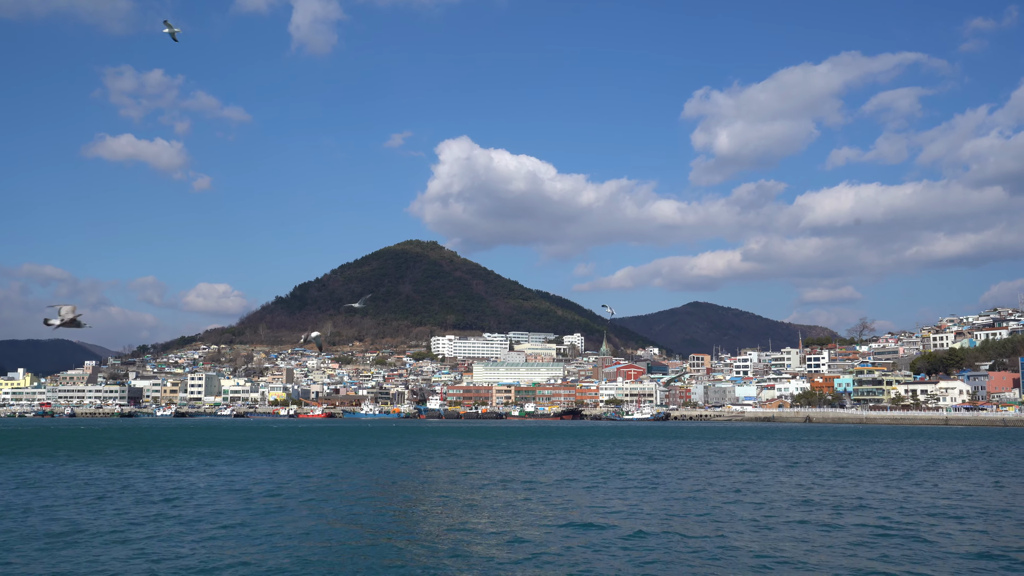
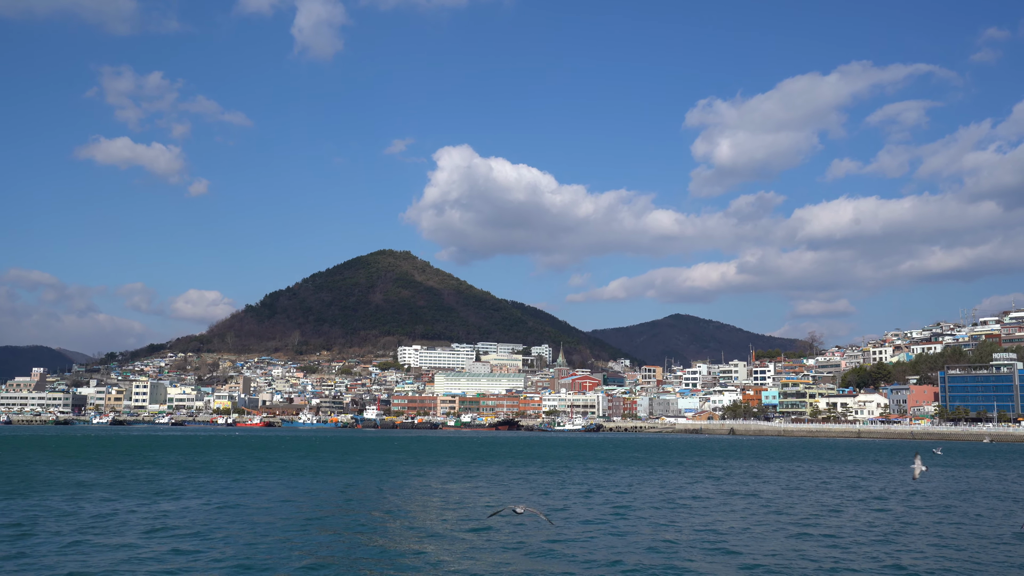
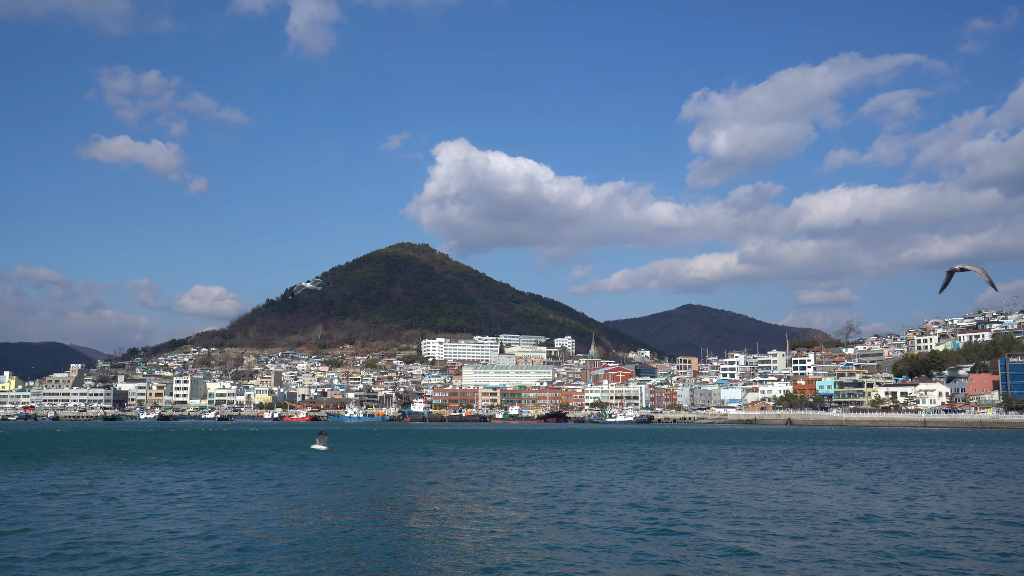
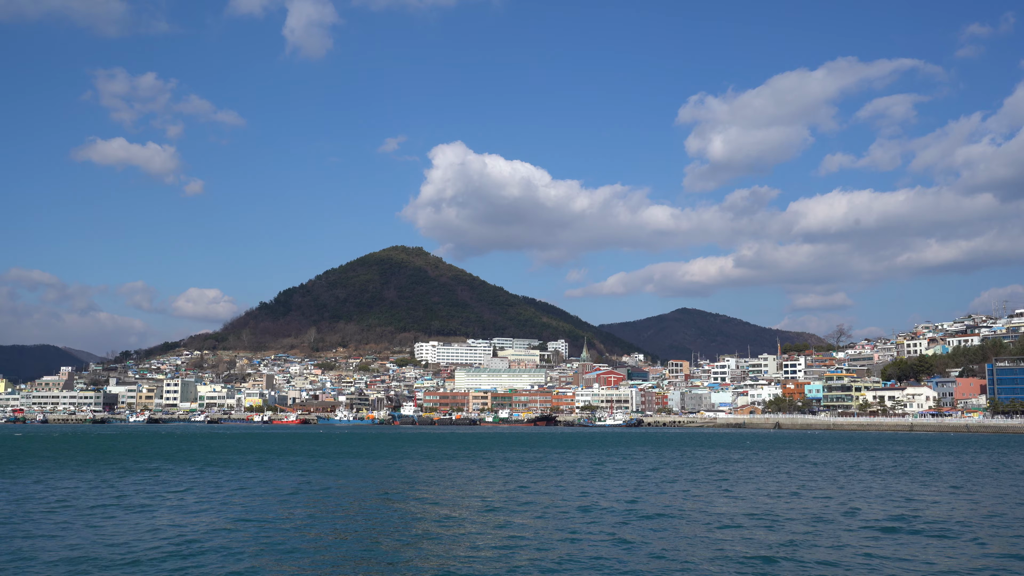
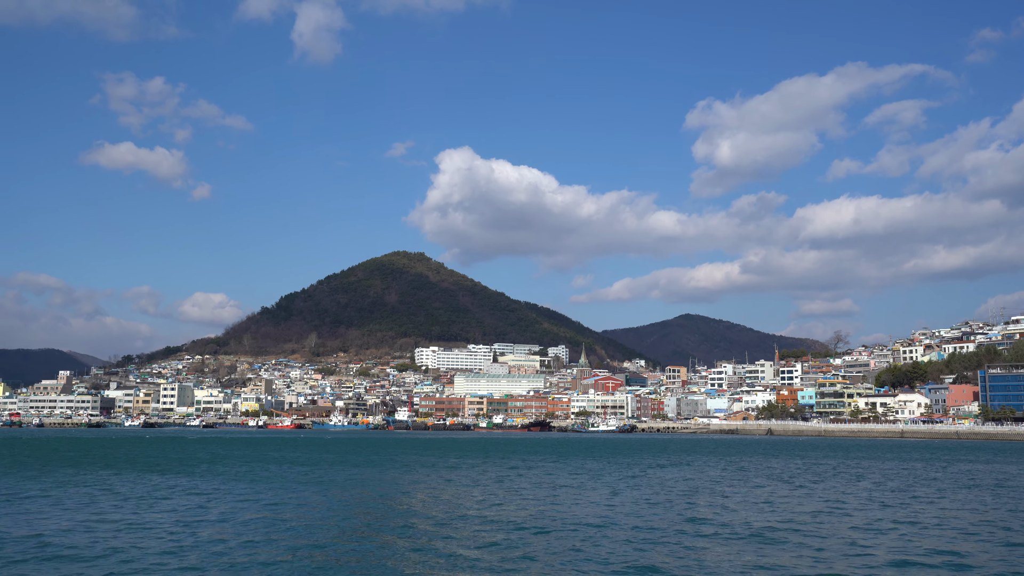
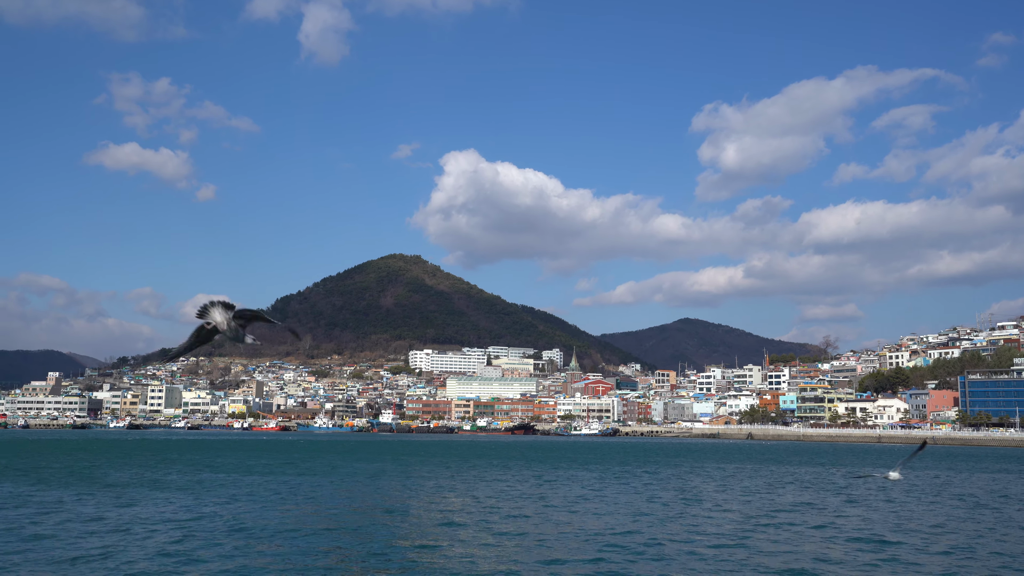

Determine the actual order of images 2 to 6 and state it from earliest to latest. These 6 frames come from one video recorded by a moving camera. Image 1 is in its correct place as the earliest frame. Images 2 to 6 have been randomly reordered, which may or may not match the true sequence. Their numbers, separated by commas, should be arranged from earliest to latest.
3, 4, 5, 6, 2
